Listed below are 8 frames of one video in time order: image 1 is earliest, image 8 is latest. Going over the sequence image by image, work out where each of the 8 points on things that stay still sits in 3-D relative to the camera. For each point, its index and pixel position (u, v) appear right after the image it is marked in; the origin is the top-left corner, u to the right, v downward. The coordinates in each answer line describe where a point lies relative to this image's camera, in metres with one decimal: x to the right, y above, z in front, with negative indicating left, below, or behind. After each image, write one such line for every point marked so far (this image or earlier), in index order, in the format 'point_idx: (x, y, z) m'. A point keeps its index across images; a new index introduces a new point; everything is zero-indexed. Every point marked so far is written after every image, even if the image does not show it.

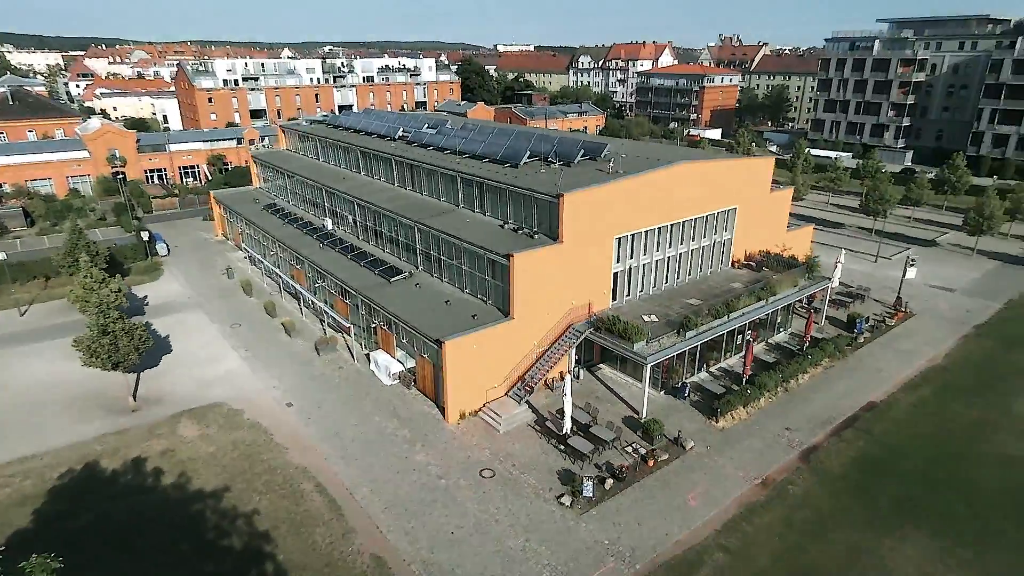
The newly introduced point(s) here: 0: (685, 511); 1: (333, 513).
0: (+5.7, -7.2, +19.9) m
1: (-5.7, -7.2, +19.8) m
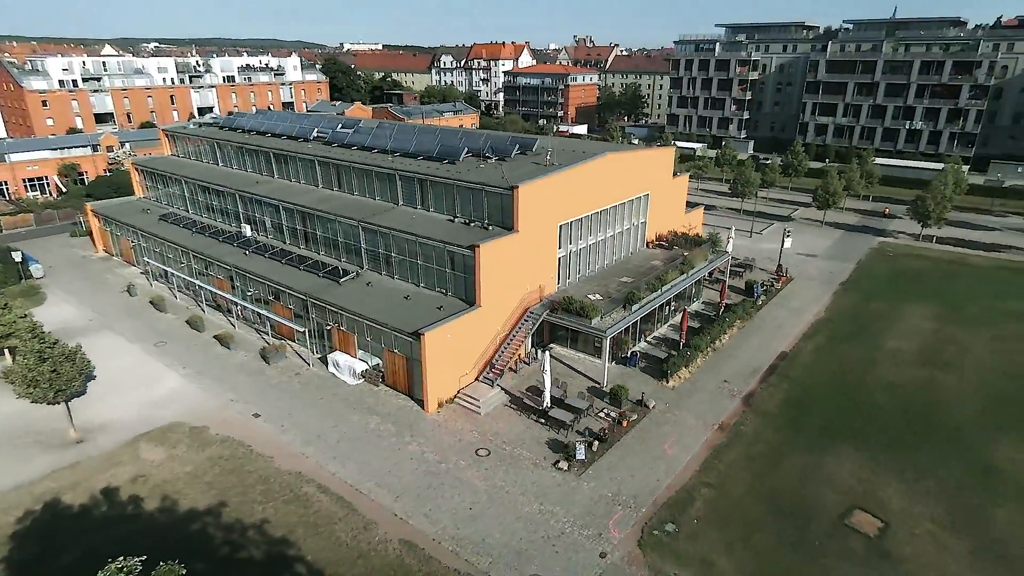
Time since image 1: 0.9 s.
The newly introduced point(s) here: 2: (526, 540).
0: (+5.7, -6.3, +22.6) m
1: (-5.3, -7.2, +20.0) m
2: (+0.6, -7.7, +18.8) m
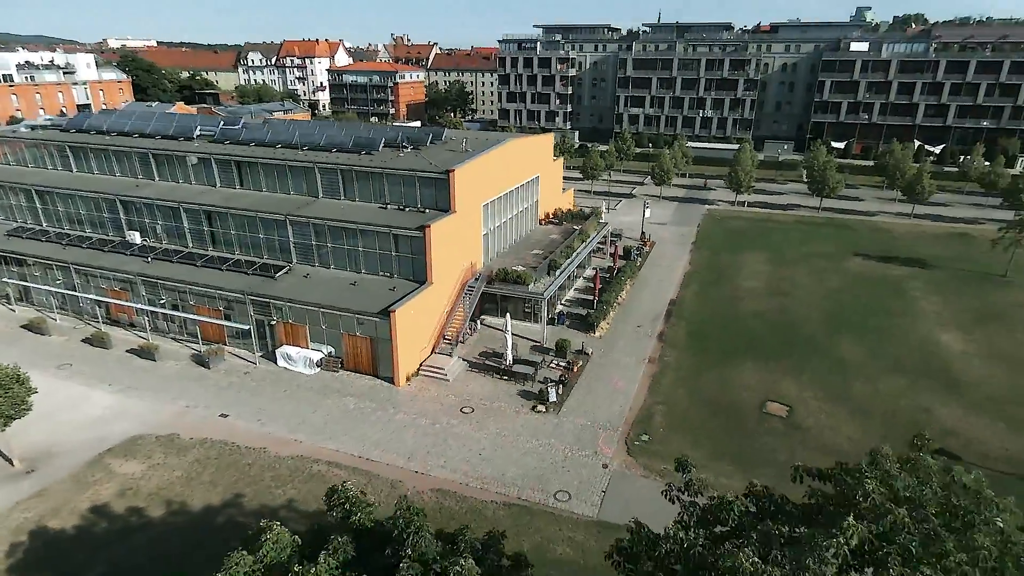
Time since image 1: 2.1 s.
0: (+4.7, -4.4, +26.8) m
1: (-5.0, -6.5, +21.2) m
2: (+1.1, -6.3, +21.8) m
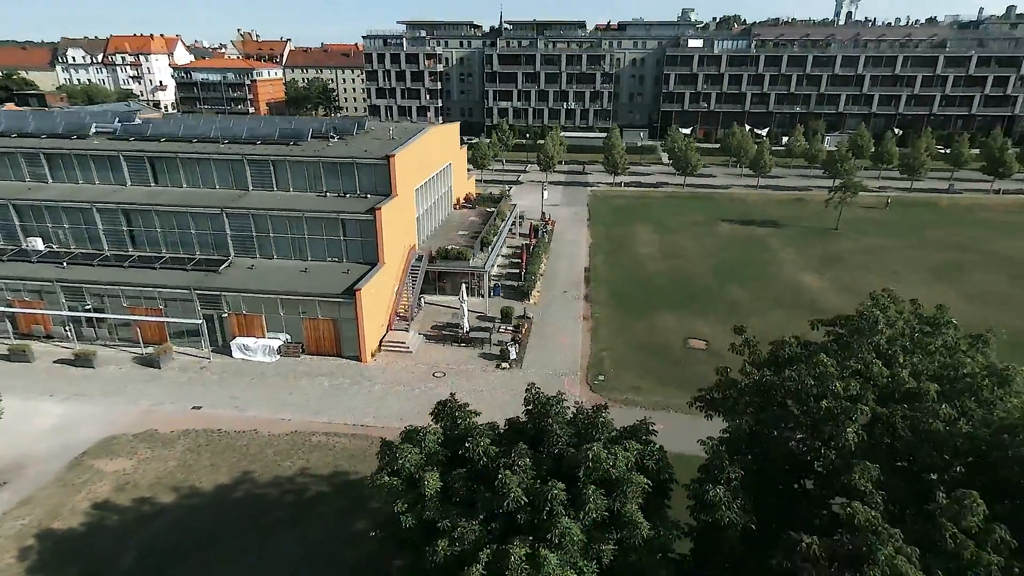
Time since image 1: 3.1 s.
0: (+2.7, -2.7, +30.2) m
1: (-5.3, -5.5, +22.6) m
2: (+0.5, -4.9, +24.5) m
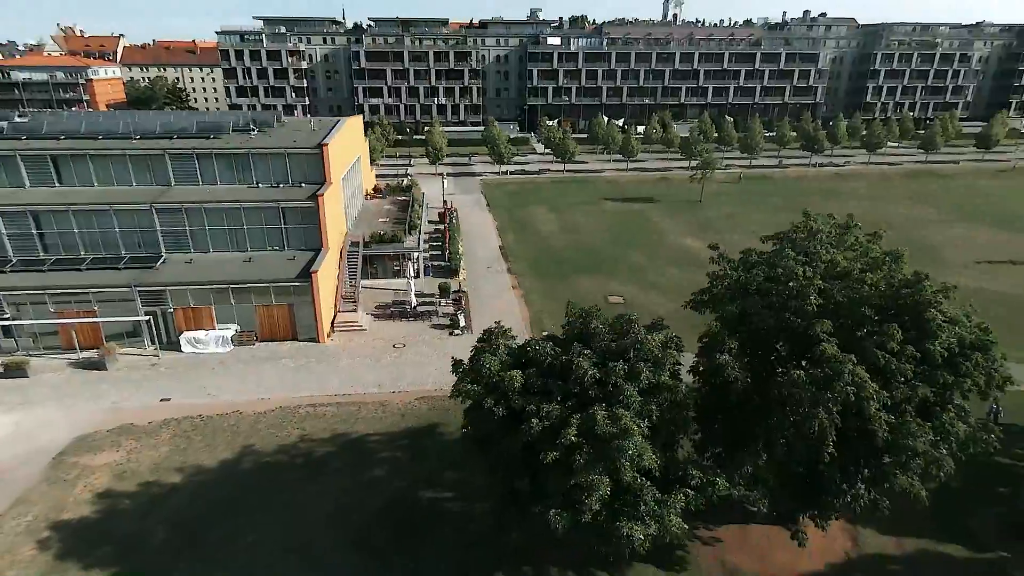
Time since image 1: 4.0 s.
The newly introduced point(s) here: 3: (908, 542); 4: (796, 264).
0: (-0.4, -1.2, +33.3) m
1: (-6.2, -4.6, +24.1) m
2: (-1.1, -3.5, +27.2) m
3: (+11.1, -7.1, +17.2) m
4: (+6.6, +0.6, +14.2) m
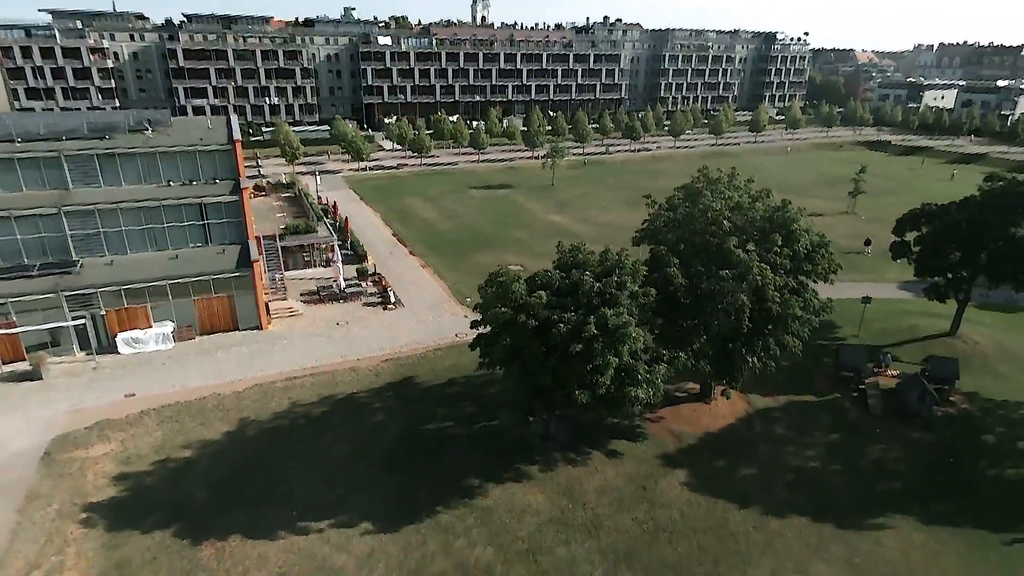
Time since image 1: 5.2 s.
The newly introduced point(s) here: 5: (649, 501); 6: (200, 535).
0: (-5.3, +0.2, +36.7) m
1: (-8.0, -3.7, +26.4) m
2: (-4.1, -2.1, +30.8) m
3: (+10.7, -4.3, +24.6) m
4: (+6.5, +2.9, +20.4) m
5: (+4.3, -6.5, +19.0) m
6: (-8.9, -7.0, +17.6) m
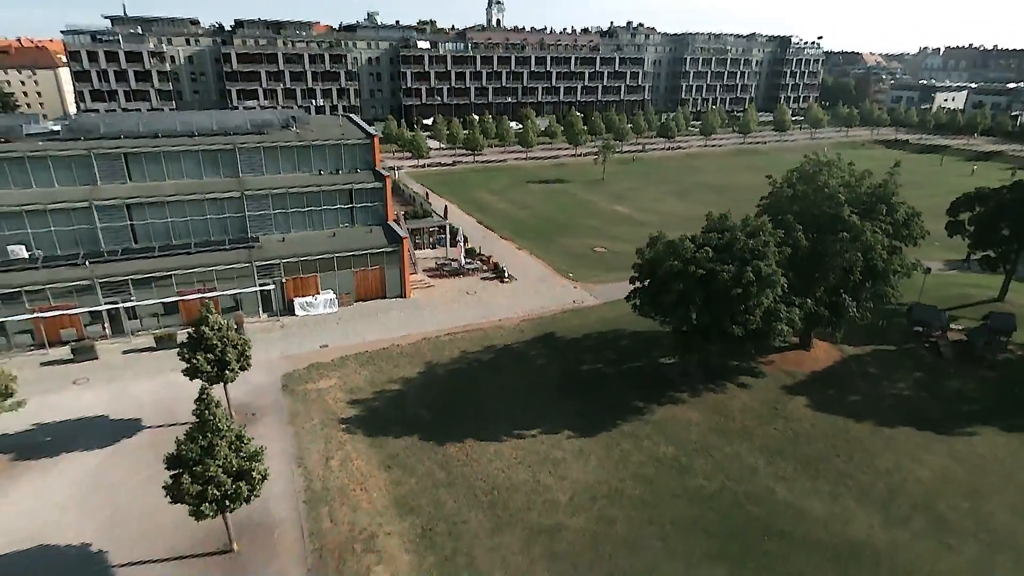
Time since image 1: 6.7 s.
0: (+0.9, +1.6, +41.6) m
1: (-1.8, -2.2, +31.2) m
2: (+2.2, -0.6, +35.6) m
3: (+17.0, -2.8, +29.5) m
4: (+12.8, +4.4, +25.3) m
5: (+10.5, -5.0, +23.9) m
6: (-2.6, -5.5, +22.5) m
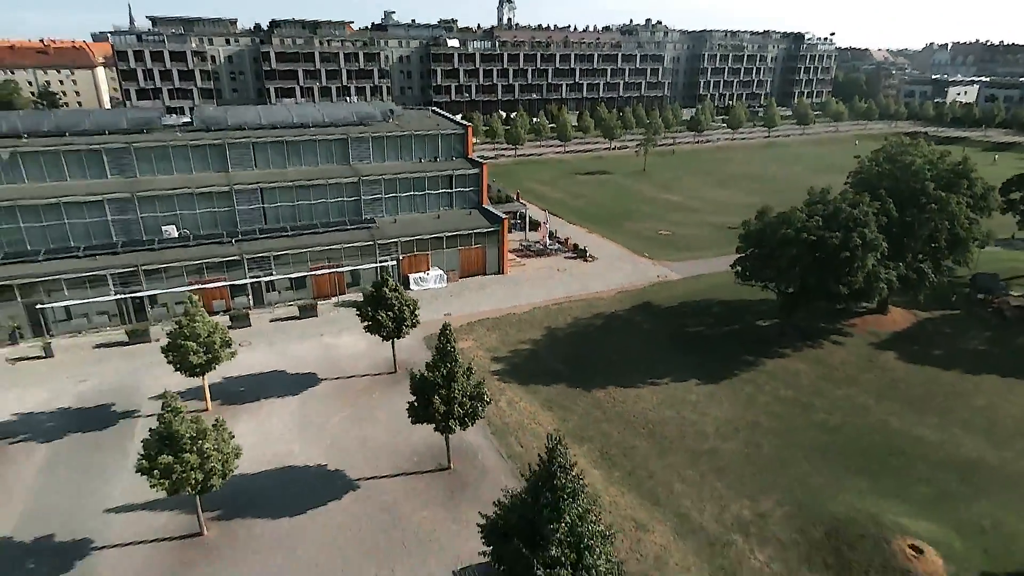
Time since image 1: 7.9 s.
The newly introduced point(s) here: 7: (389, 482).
0: (+6.4, +3.1, +44.8) m
1: (+3.8, -0.7, +34.4) m
2: (+7.7, +0.9, +38.8) m
3: (+22.6, -1.2, +32.7) m
4: (+18.3, +5.9, +28.5) m
5: (+16.2, -3.5, +27.1) m
6: (+3.0, -4.1, +25.6) m
7: (-4.0, -6.2, +19.8) m
